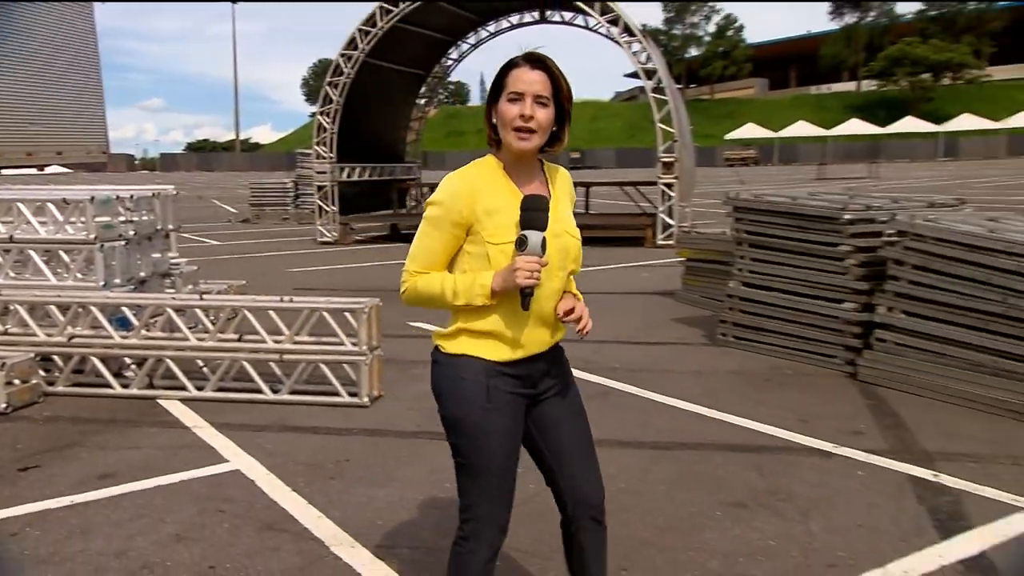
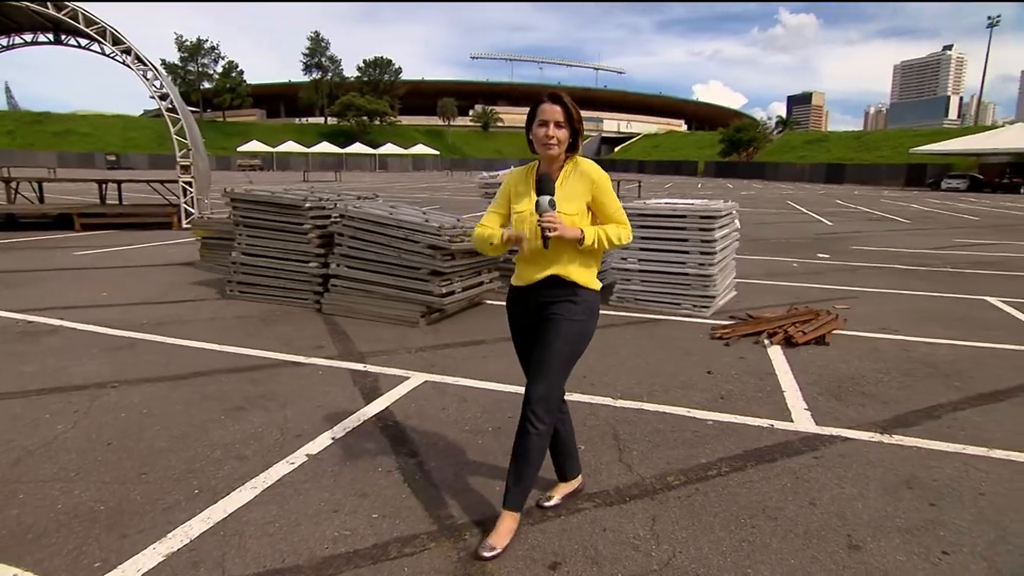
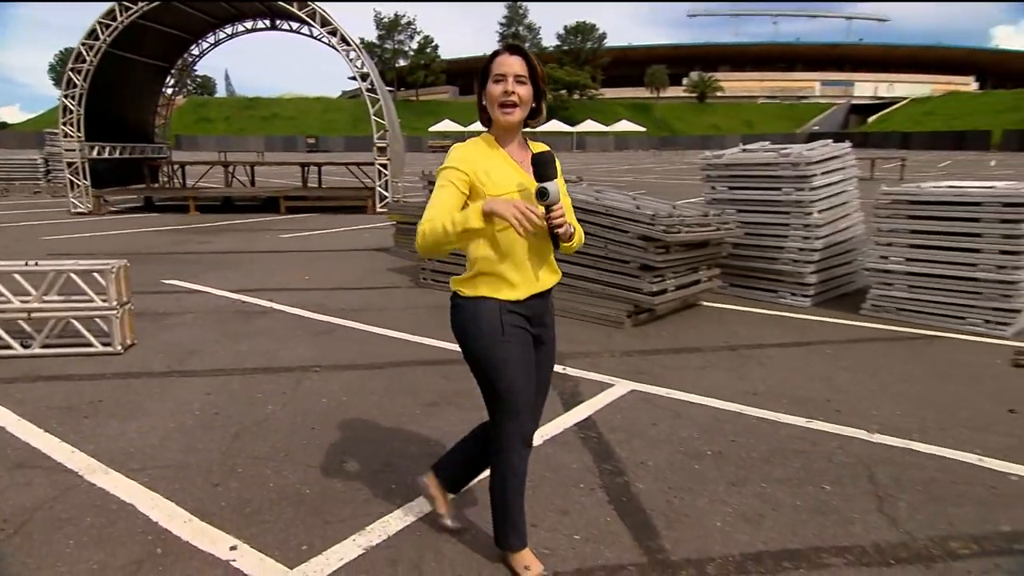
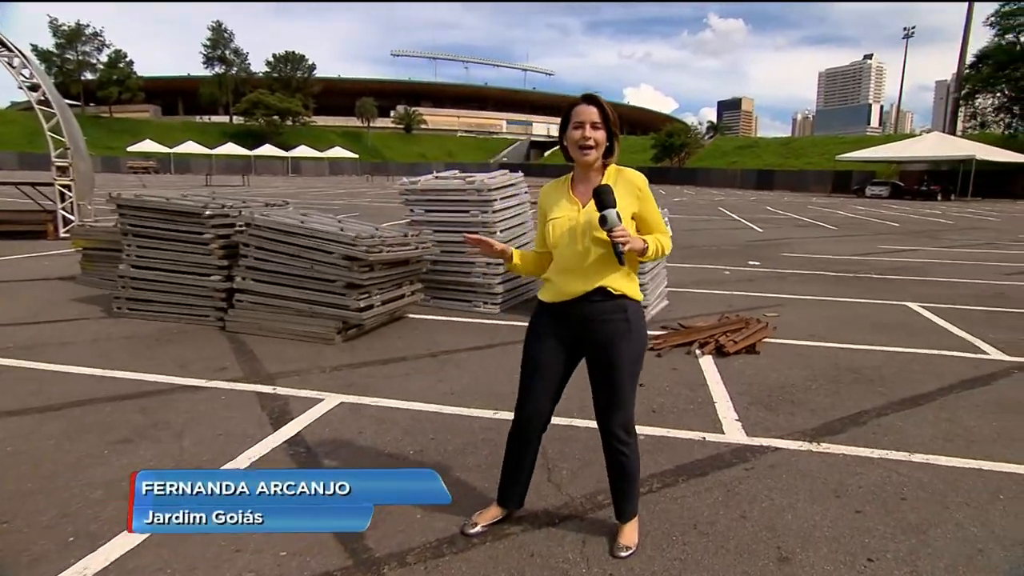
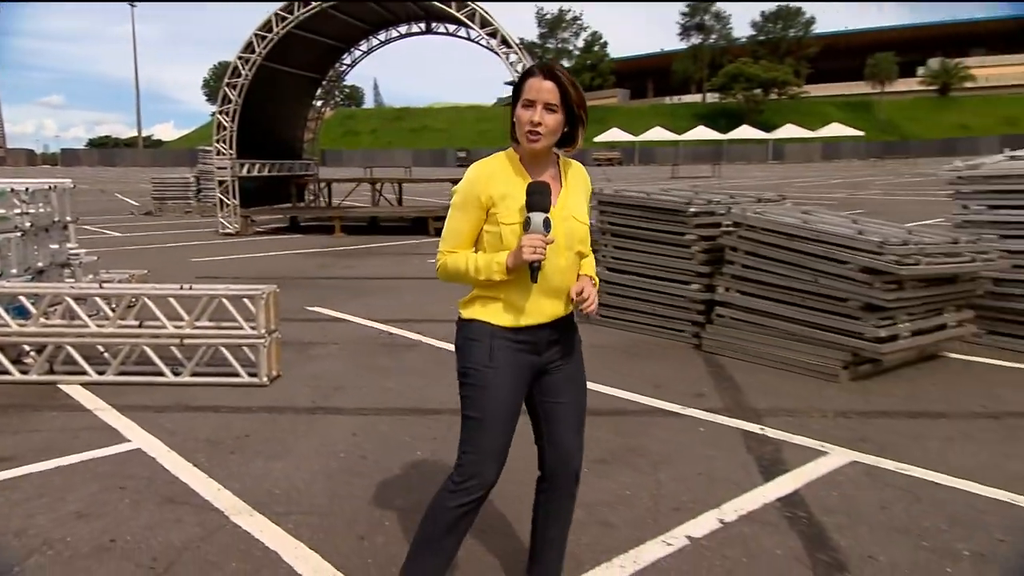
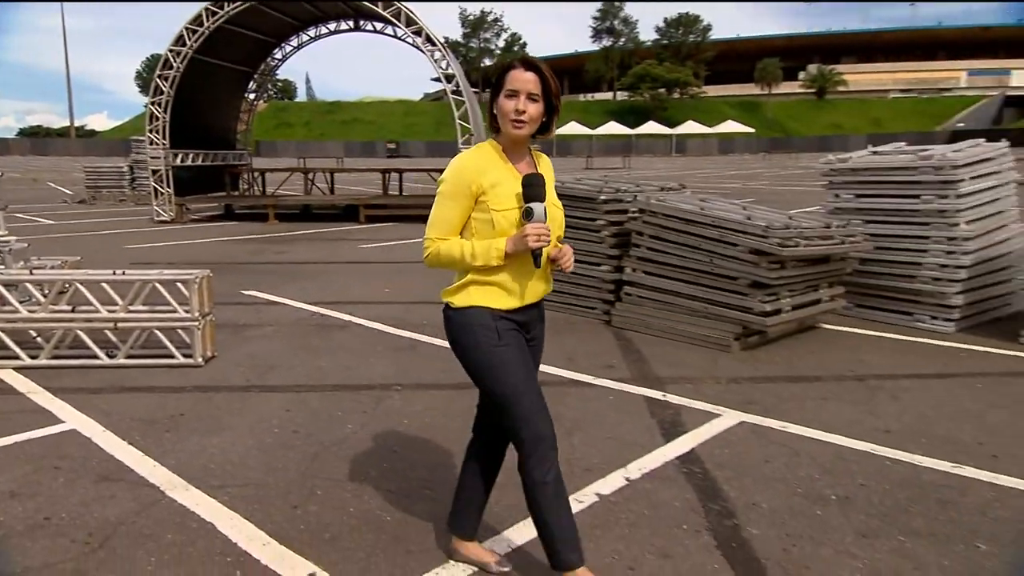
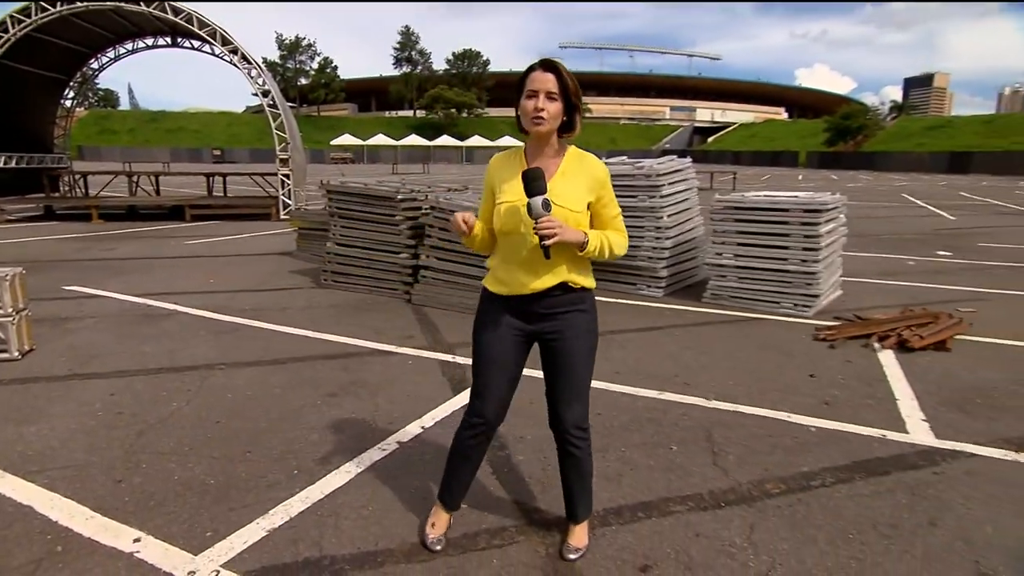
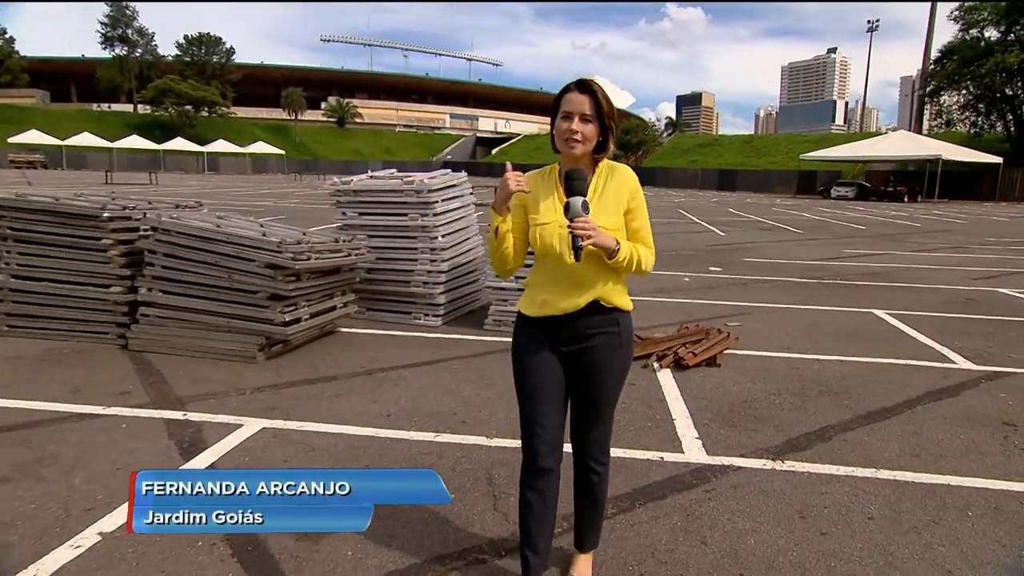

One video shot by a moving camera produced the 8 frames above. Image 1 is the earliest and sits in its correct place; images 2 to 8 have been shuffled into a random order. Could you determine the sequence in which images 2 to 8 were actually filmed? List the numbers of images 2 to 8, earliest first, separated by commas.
5, 6, 3, 7, 2, 4, 8
